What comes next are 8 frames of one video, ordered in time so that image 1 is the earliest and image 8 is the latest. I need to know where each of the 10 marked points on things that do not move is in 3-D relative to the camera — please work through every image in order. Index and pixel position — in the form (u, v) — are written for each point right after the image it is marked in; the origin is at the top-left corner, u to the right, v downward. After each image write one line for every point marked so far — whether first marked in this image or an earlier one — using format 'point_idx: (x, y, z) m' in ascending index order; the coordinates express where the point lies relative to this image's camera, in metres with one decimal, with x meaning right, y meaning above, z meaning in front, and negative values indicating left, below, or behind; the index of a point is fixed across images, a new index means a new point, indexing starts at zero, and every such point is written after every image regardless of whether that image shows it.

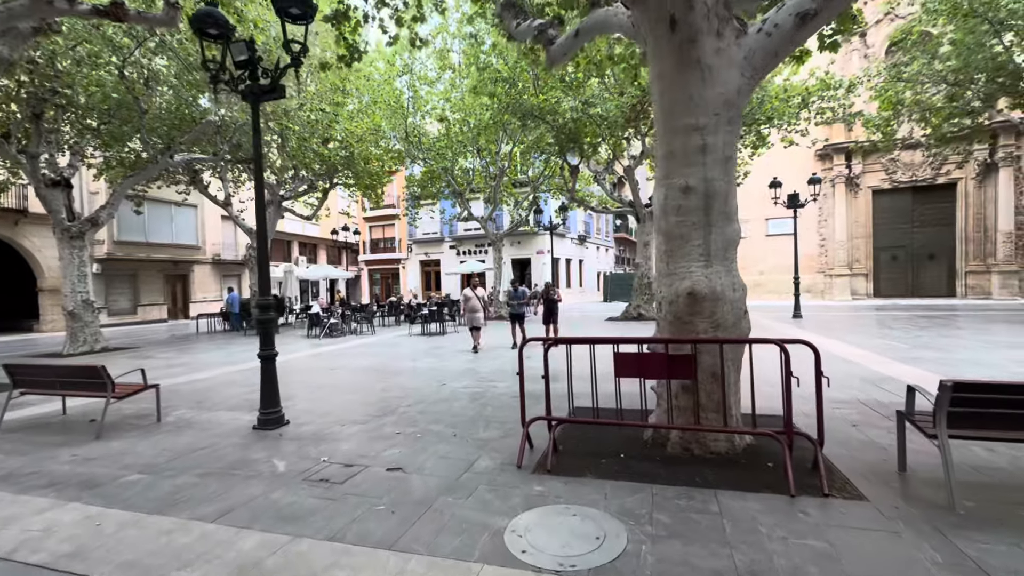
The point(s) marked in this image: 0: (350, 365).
0: (-3.2, -1.5, +9.3) m
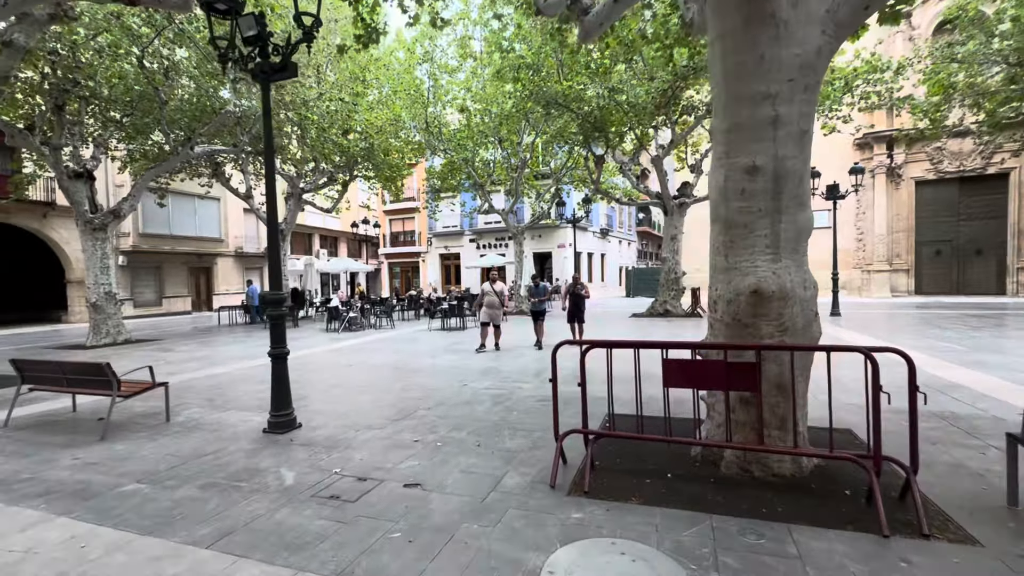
0: (-2.8, -1.4, +9.0) m
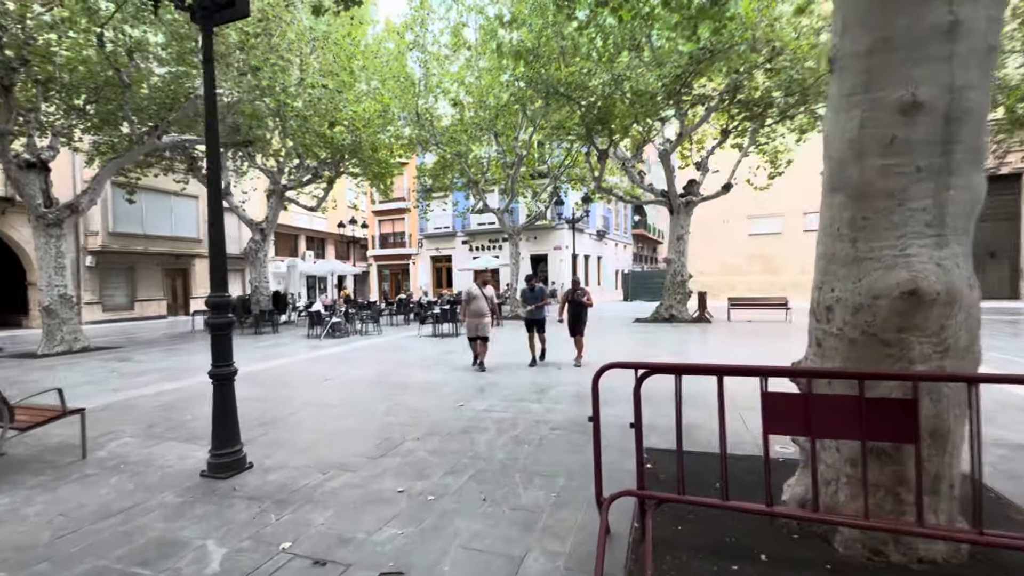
0: (-2.7, -1.5, +7.9) m
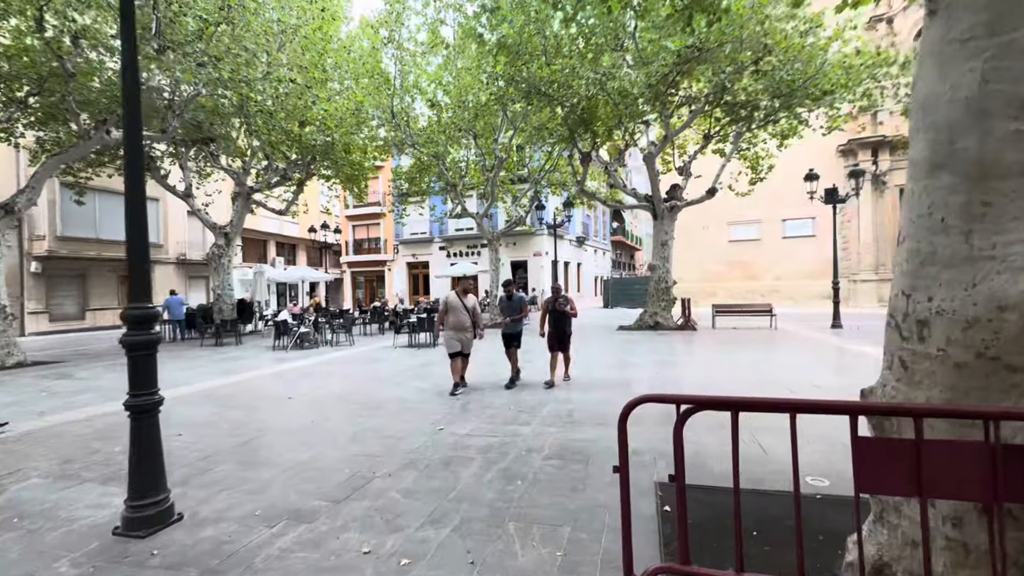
0: (-3.0, -1.6, +7.1) m
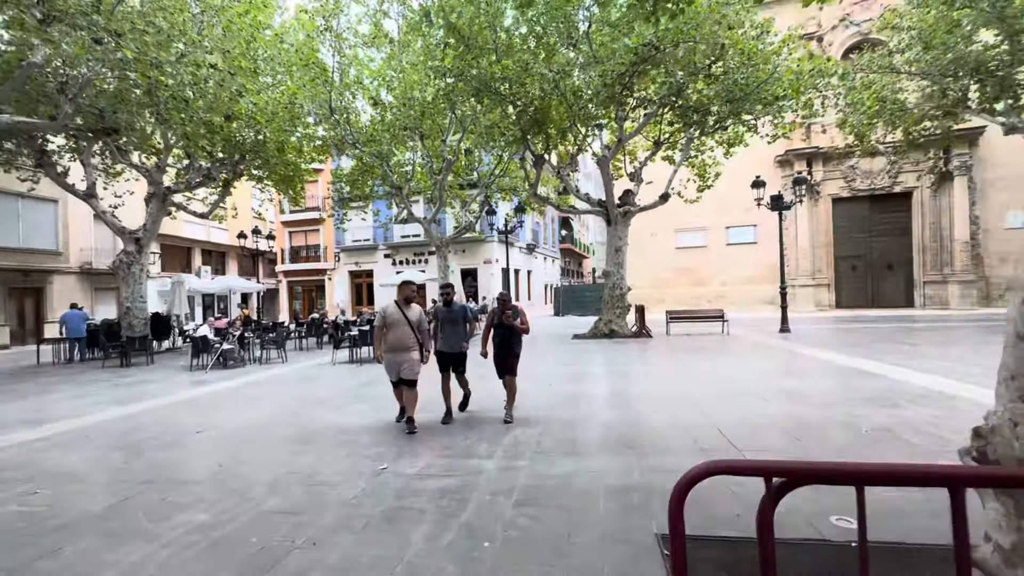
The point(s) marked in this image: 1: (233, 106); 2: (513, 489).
0: (-3.6, -1.7, +6.0) m
1: (-7.6, +4.9, +12.7) m
2: (0.0, -1.5, +3.5) m
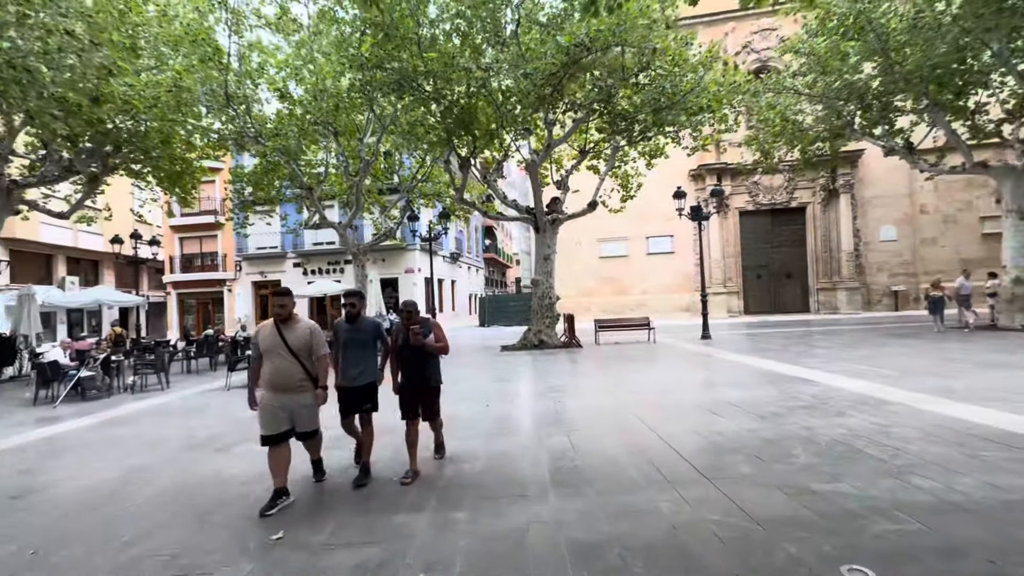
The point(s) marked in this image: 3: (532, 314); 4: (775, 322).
0: (-4.3, -1.8, +4.5) m
1: (-9.5, +4.6, +10.6) m
2: (-0.3, -1.6, +2.7) m
3: (+0.6, -0.8, +14.7) m
4: (+10.8, -1.4, +19.3) m
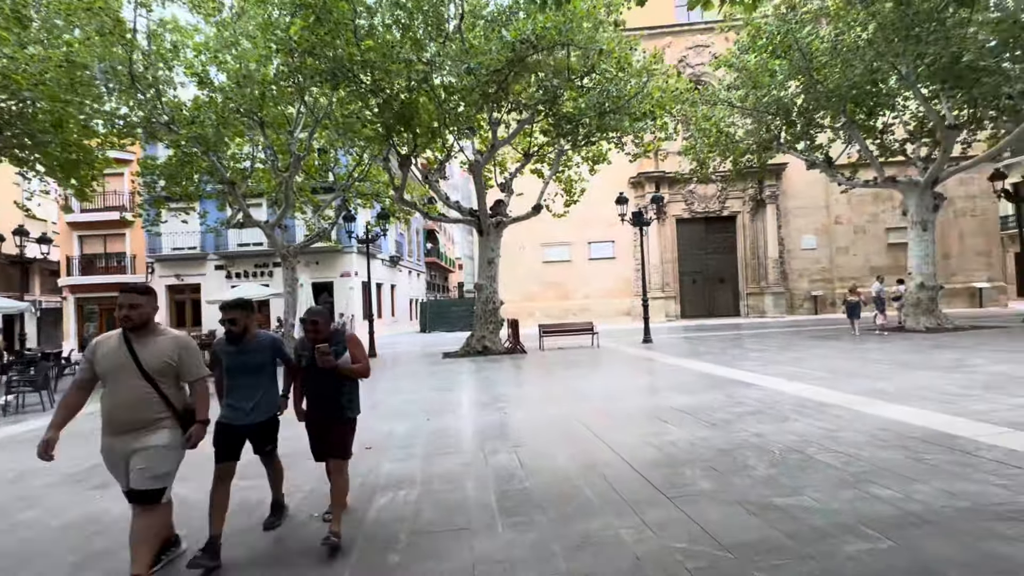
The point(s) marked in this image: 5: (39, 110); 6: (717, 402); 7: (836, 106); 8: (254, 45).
0: (-4.7, -1.9, +3.6) m
1: (-10.6, +4.6, +9.0) m
2: (-0.6, -1.6, +2.2) m
3: (-1.1, -1.0, +14.3) m
4: (+8.4, -1.6, +20.0) m
5: (-10.6, +4.0, +10.4) m
6: (+2.7, -1.5, +6.2) m
7: (+9.4, +5.3, +13.6) m
8: (-6.6, +6.2, +12.0) m
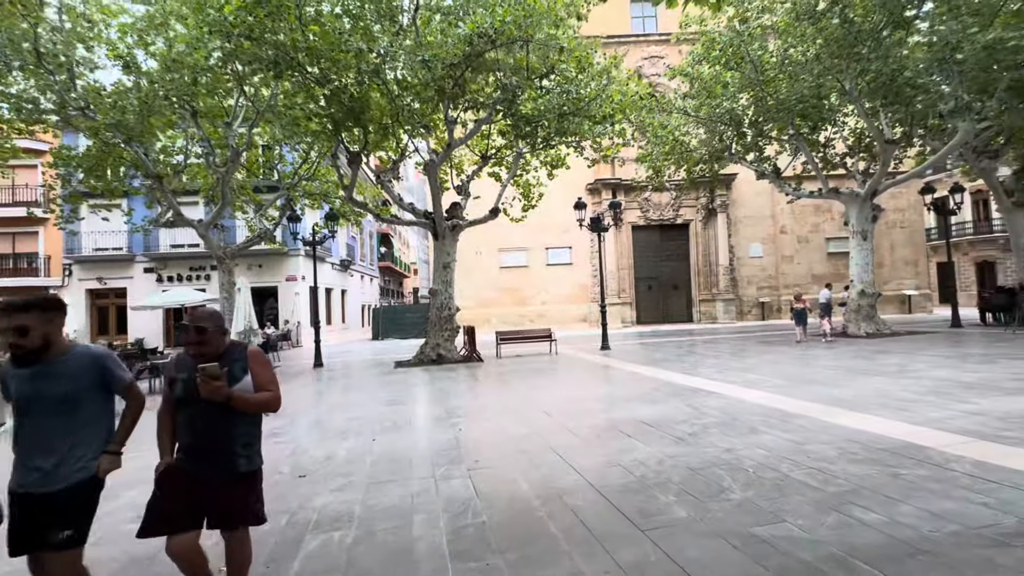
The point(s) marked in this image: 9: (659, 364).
0: (-5.0, -1.9, +2.7) m
1: (-11.4, +4.5, +7.6) m
2: (-0.8, -1.6, +1.7) m
3: (-2.4, -1.1, +13.7) m
4: (+6.6, -1.9, +20.3) m
5: (-11.5, +4.0, +9.0) m
6: (+2.2, -1.6, +6.0) m
7: (+8.2, +5.1, +14.0) m
8: (-7.6, +6.1, +11.0) m
9: (+3.6, -1.9, +11.6) m
